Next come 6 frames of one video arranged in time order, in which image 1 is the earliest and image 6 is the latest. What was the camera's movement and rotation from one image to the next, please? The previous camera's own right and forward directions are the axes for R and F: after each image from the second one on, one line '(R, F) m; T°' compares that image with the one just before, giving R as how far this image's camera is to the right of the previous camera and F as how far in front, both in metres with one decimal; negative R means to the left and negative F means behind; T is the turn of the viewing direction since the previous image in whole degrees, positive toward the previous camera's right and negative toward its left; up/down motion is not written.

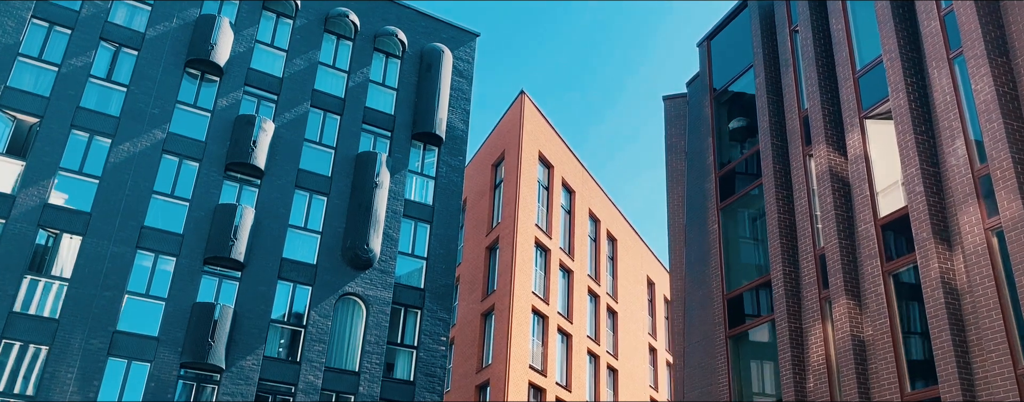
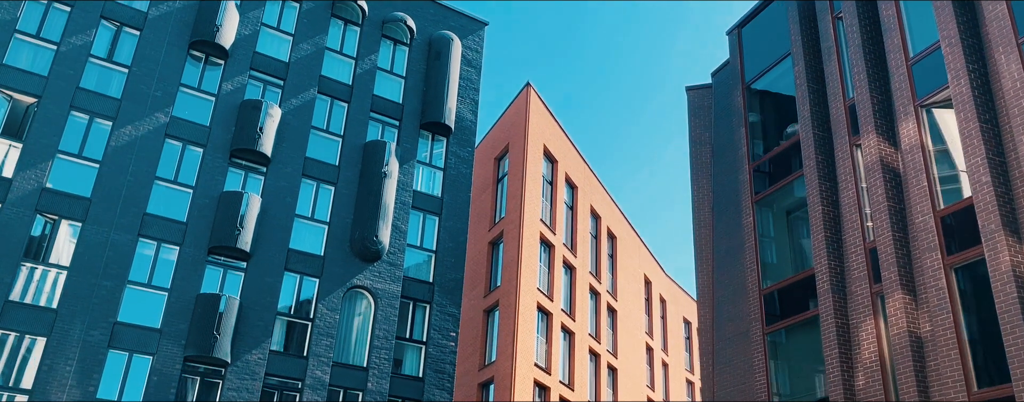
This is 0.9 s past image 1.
(-1.6, +1.1) m; +2°
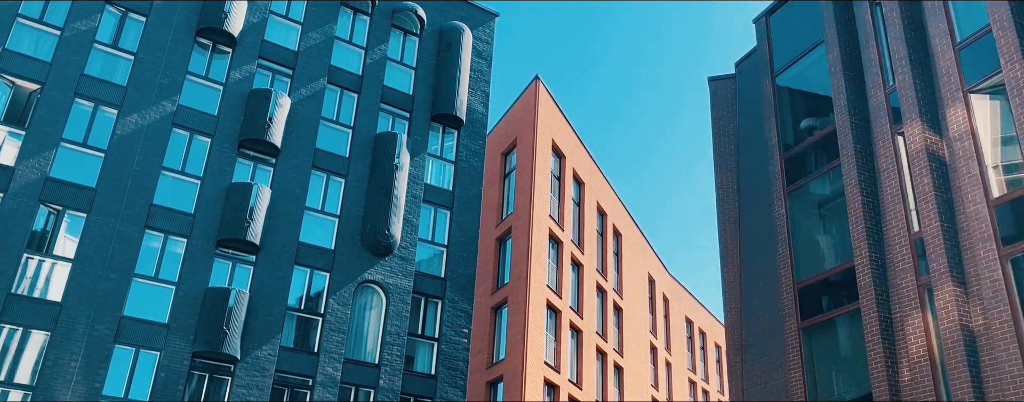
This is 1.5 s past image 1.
(-1.1, +0.9) m; +1°
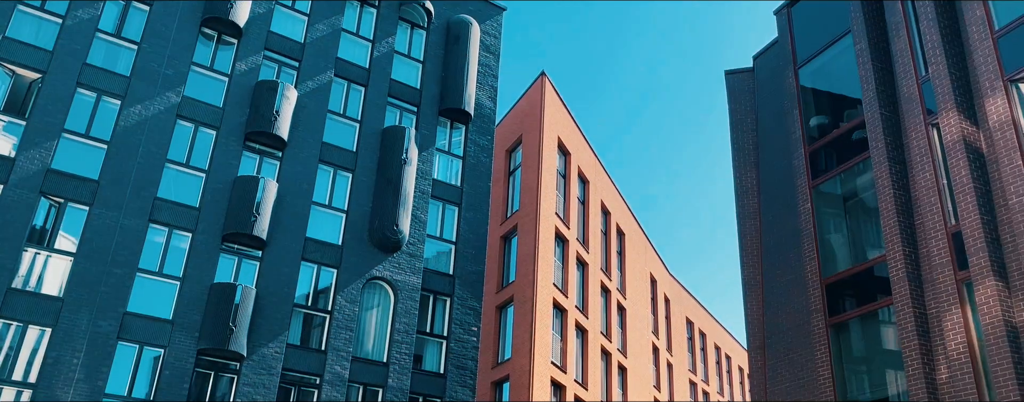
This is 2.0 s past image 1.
(-0.8, +0.7) m; +1°
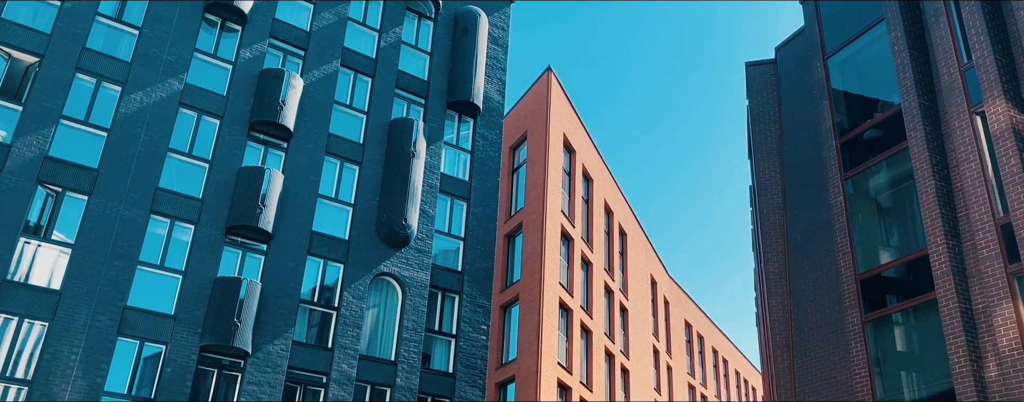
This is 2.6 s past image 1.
(-1.0, +1.0) m; +1°
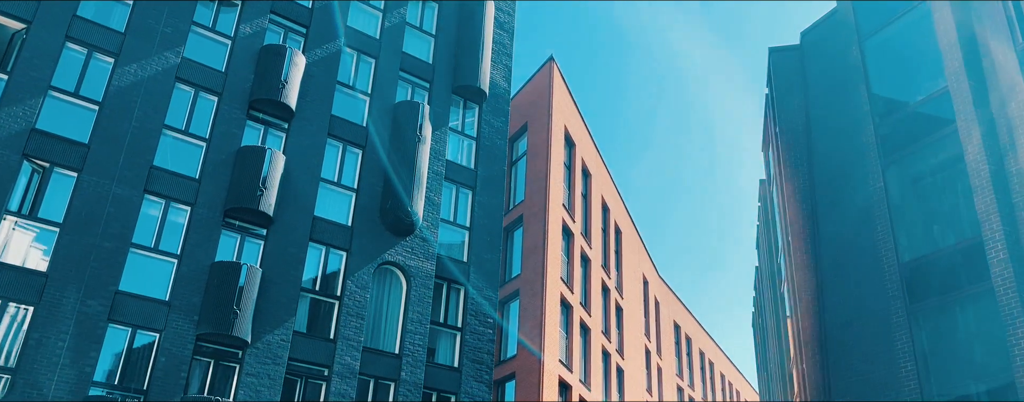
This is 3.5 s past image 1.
(-1.4, +1.4) m; +2°
